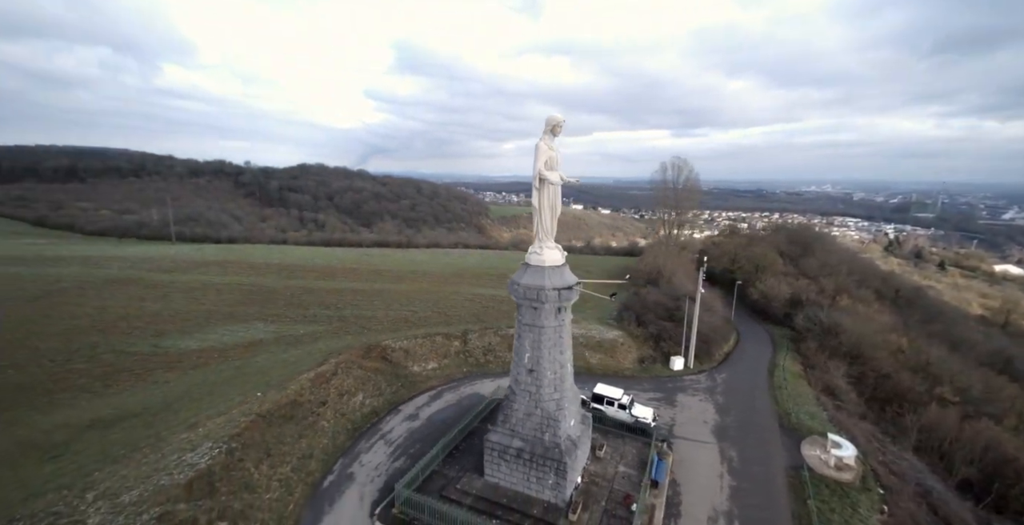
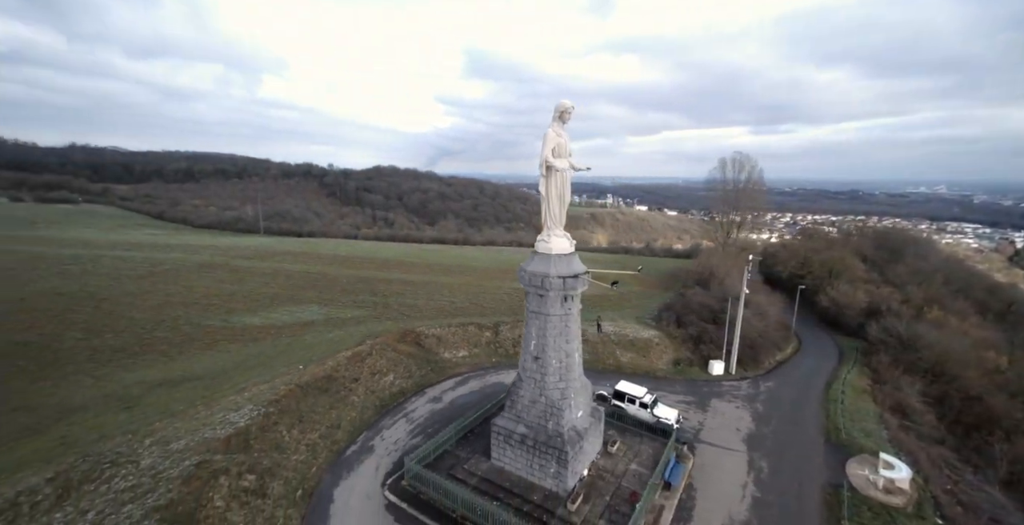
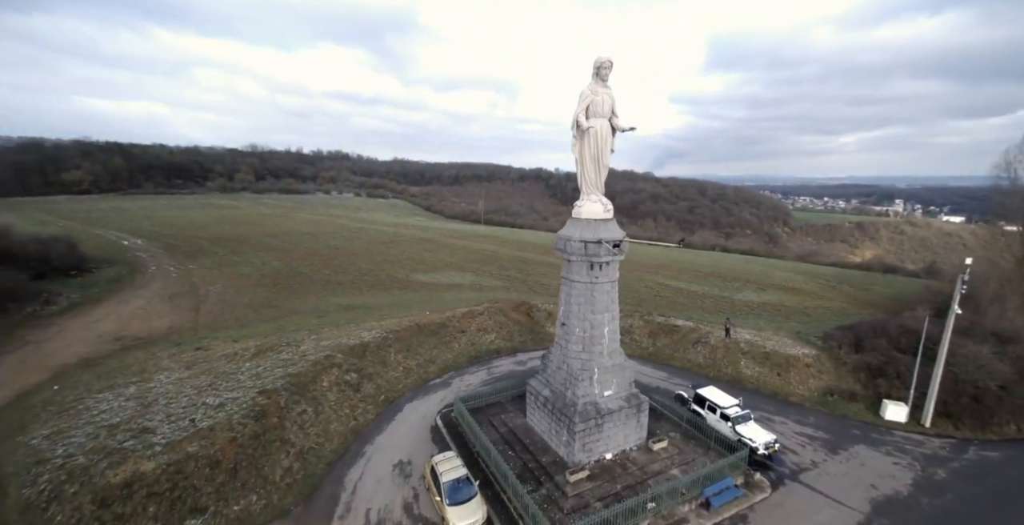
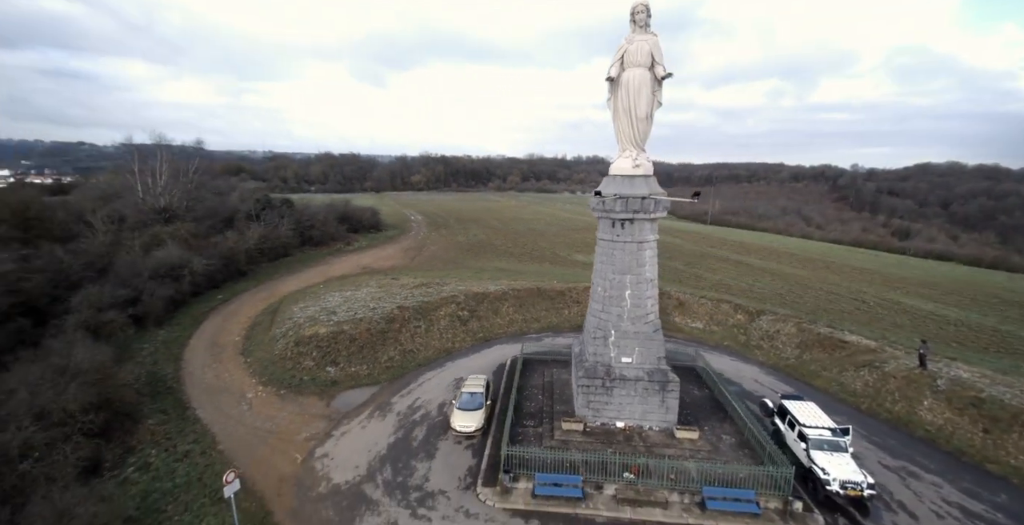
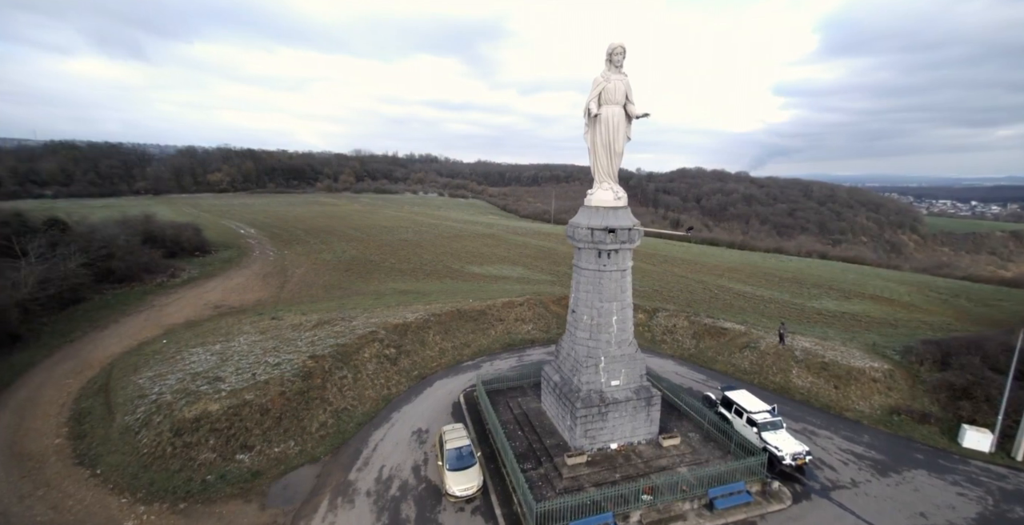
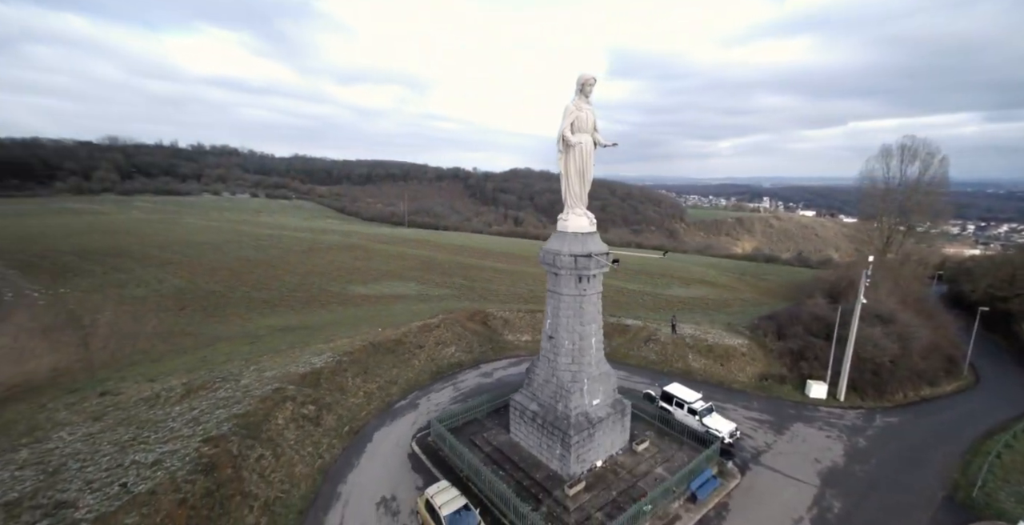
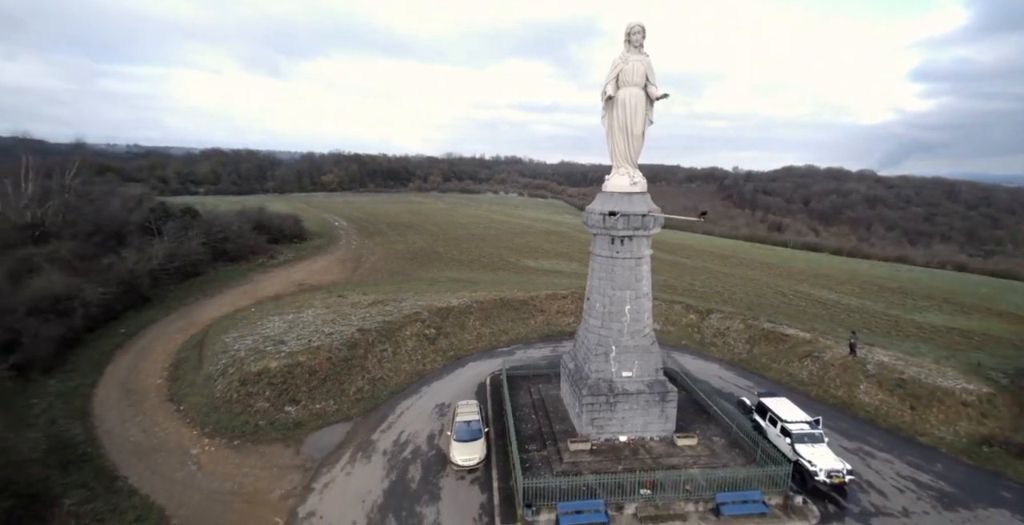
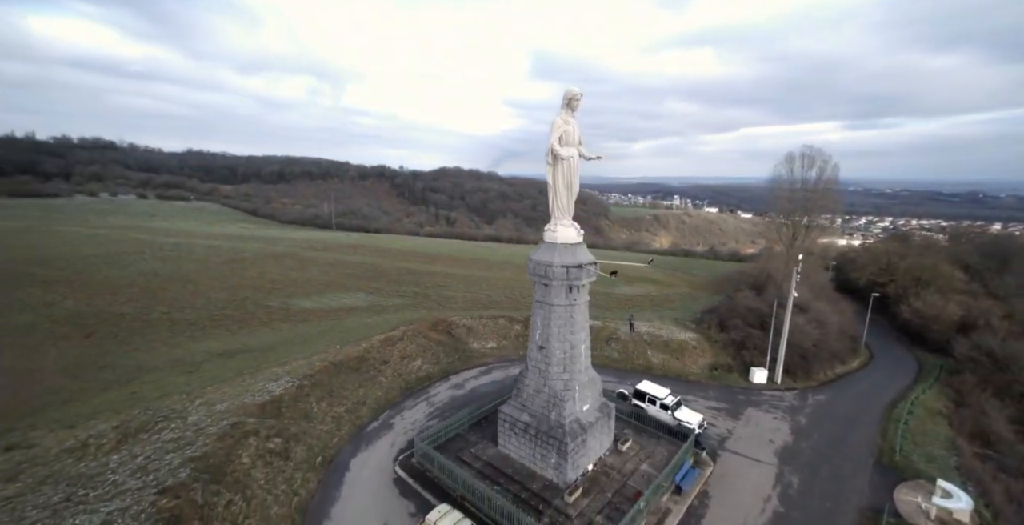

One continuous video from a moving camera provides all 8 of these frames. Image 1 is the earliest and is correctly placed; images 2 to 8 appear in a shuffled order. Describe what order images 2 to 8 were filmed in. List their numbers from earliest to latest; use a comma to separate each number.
2, 8, 6, 3, 5, 7, 4
